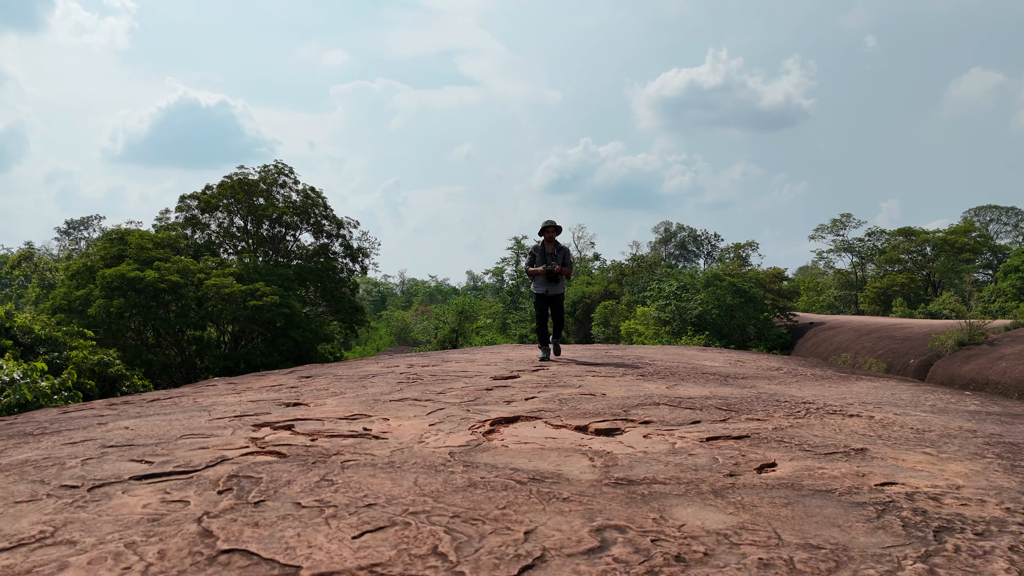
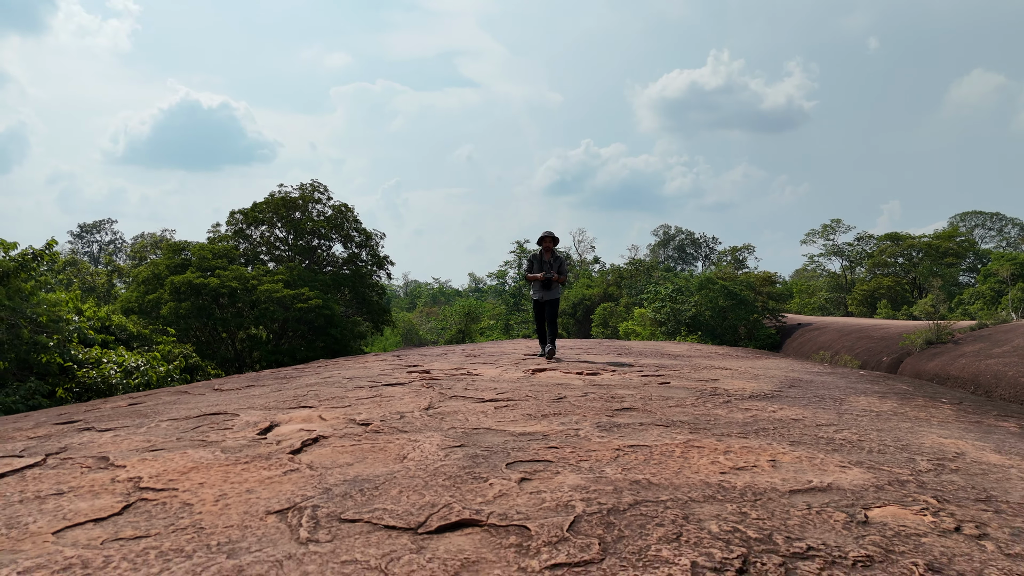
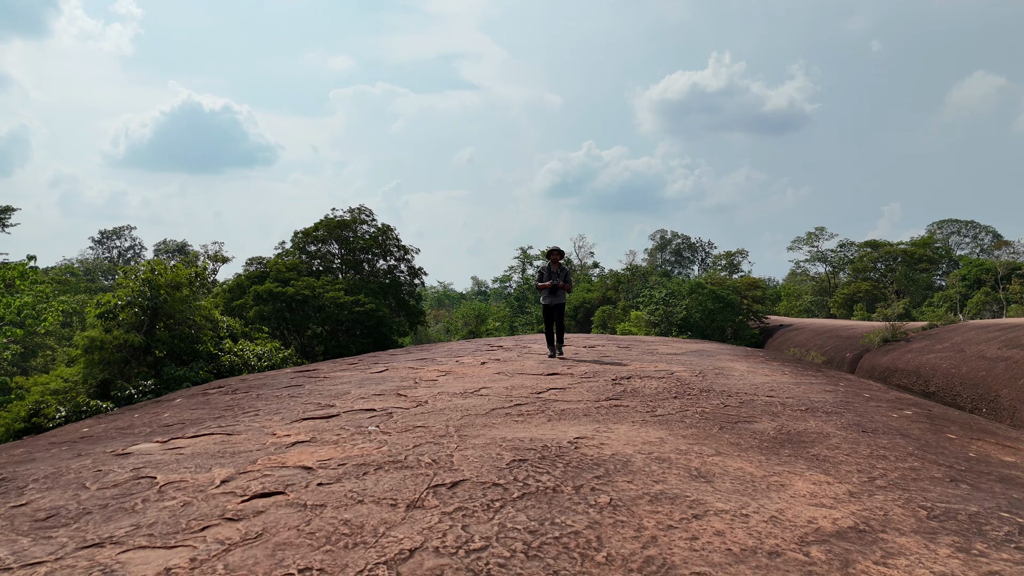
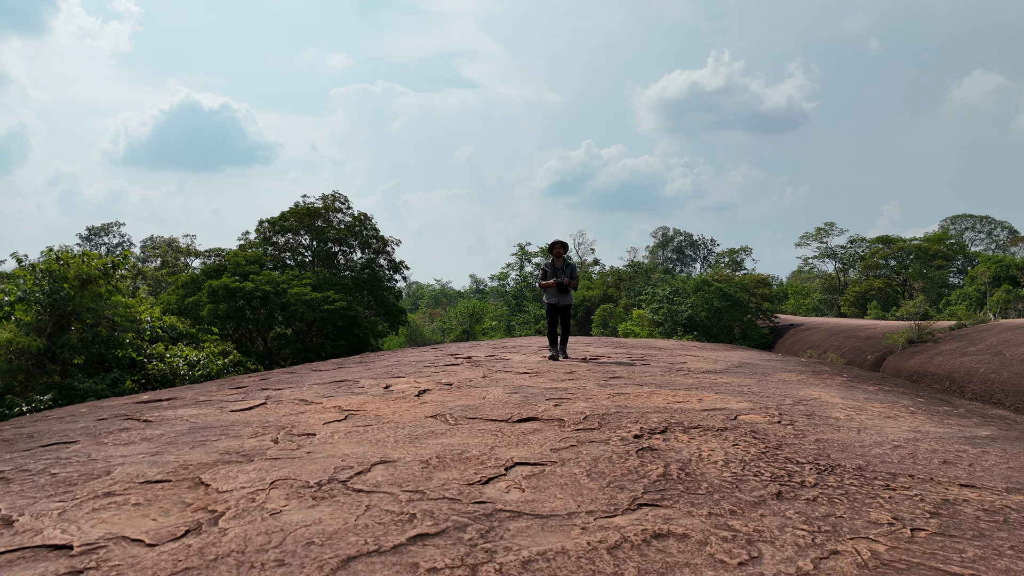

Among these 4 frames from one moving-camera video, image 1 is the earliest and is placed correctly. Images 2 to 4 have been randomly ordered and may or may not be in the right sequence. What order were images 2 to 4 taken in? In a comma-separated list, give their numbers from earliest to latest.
2, 4, 3
